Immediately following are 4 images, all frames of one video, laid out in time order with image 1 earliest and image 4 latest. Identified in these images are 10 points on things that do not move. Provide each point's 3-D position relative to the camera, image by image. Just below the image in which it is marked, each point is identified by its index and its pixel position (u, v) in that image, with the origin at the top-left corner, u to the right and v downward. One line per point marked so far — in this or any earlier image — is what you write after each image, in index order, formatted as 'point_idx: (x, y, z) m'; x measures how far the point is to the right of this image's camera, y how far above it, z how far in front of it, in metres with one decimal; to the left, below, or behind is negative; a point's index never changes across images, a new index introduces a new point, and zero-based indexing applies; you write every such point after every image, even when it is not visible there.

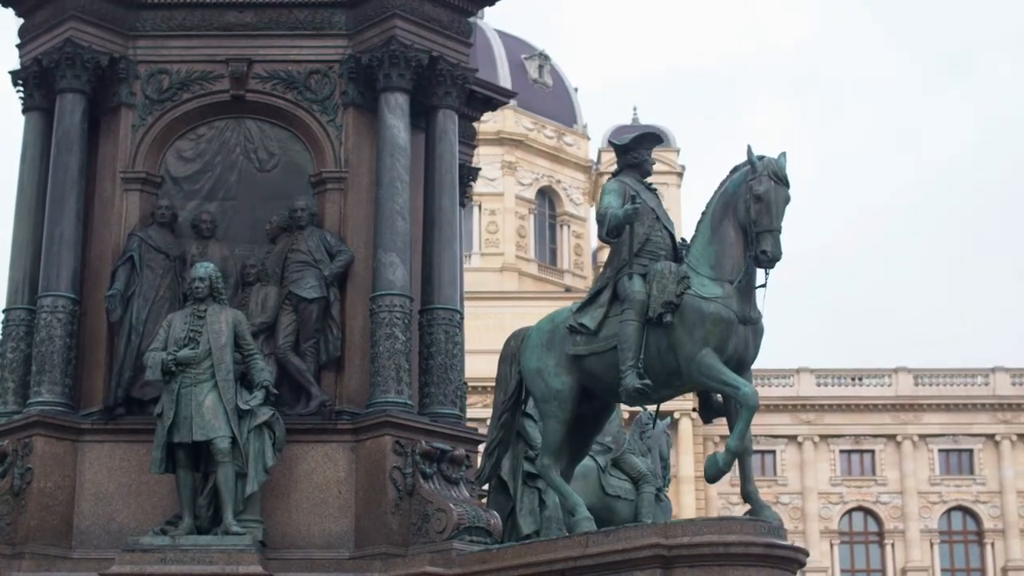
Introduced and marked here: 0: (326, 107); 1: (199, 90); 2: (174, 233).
0: (-1.8, +1.8, +17.3) m
1: (-3.1, +1.9, +17.4) m
2: (-3.2, +0.5, +17.0) m
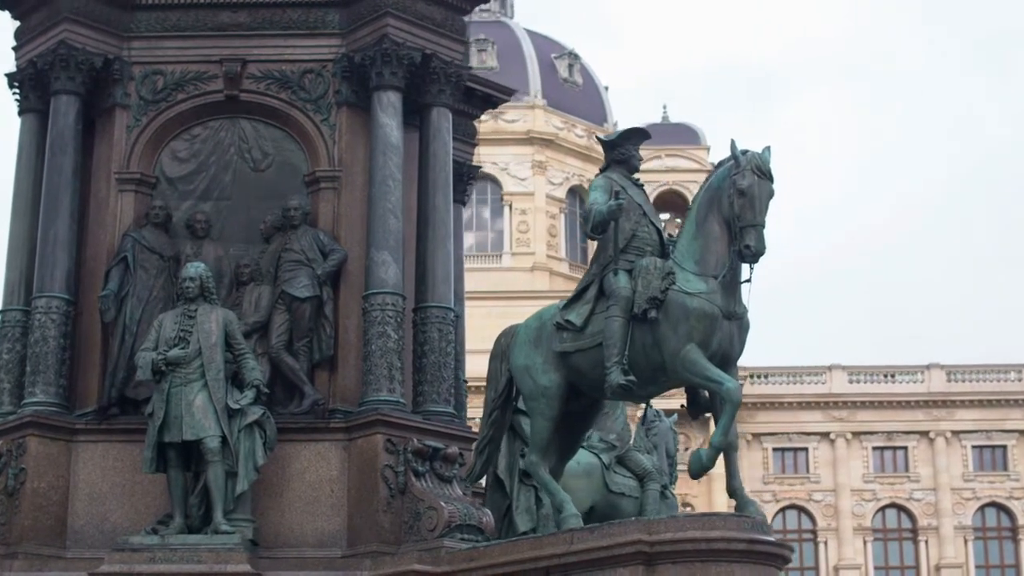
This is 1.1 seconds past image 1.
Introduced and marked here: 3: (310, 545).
0: (-1.9, +1.8, +17.3) m
1: (-3.1, +1.9, +17.5) m
2: (-3.3, +0.5, +17.1) m
3: (-1.8, -2.3, +15.8) m
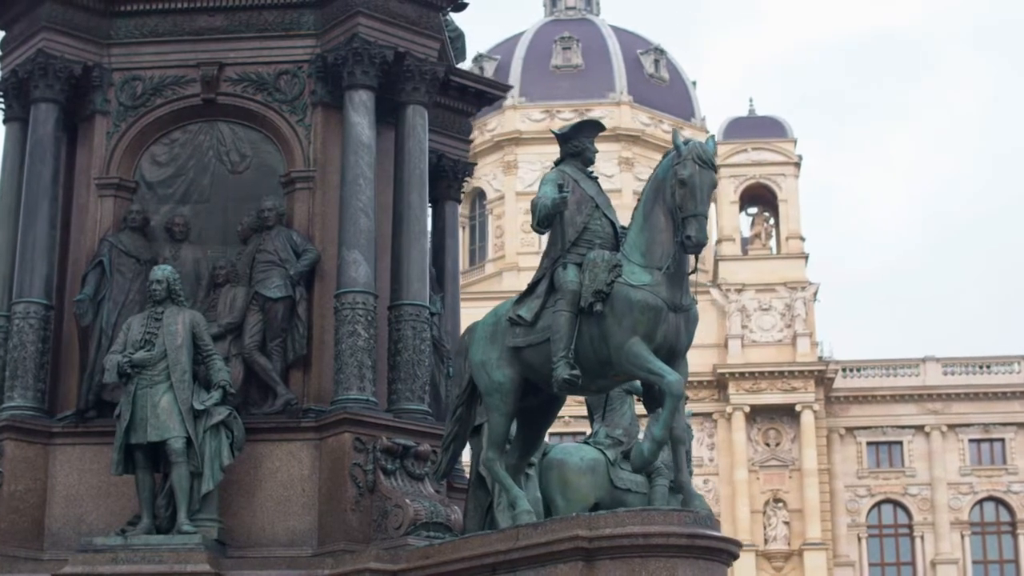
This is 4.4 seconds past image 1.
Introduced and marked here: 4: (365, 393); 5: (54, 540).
0: (-2.1, +1.8, +17.4) m
1: (-3.4, +1.9, +17.6) m
2: (-3.5, +0.5, +17.2) m
3: (-2.1, -2.3, +15.9) m
4: (-1.3, -1.0, +16.2) m
5: (-4.2, -2.3, +16.1) m
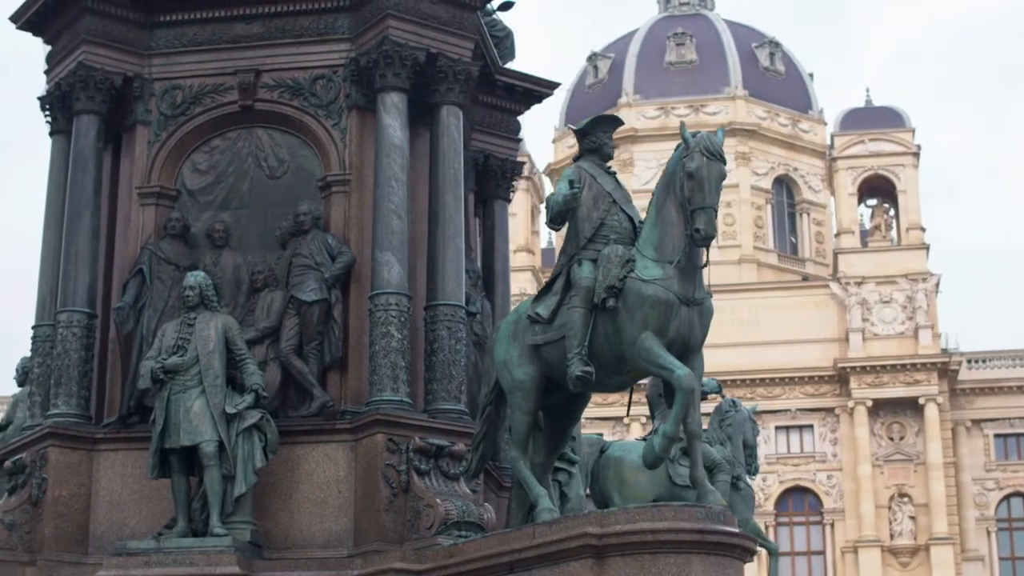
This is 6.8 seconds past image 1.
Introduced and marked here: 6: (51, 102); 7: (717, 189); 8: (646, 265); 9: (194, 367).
0: (-1.8, +1.7, +17.5) m
1: (-3.0, +1.9, +17.8) m
2: (-3.2, +0.4, +17.5) m
3: (-1.7, -2.3, +16.0) m
4: (-1.0, -1.0, +16.2) m
5: (-3.8, -2.4, +16.4) m
6: (-4.7, +1.9, +18.0) m
7: (+1.6, +0.7, +13.5) m
8: (+1.0, +0.2, +13.7) m
9: (-2.8, -0.7, +15.7) m
